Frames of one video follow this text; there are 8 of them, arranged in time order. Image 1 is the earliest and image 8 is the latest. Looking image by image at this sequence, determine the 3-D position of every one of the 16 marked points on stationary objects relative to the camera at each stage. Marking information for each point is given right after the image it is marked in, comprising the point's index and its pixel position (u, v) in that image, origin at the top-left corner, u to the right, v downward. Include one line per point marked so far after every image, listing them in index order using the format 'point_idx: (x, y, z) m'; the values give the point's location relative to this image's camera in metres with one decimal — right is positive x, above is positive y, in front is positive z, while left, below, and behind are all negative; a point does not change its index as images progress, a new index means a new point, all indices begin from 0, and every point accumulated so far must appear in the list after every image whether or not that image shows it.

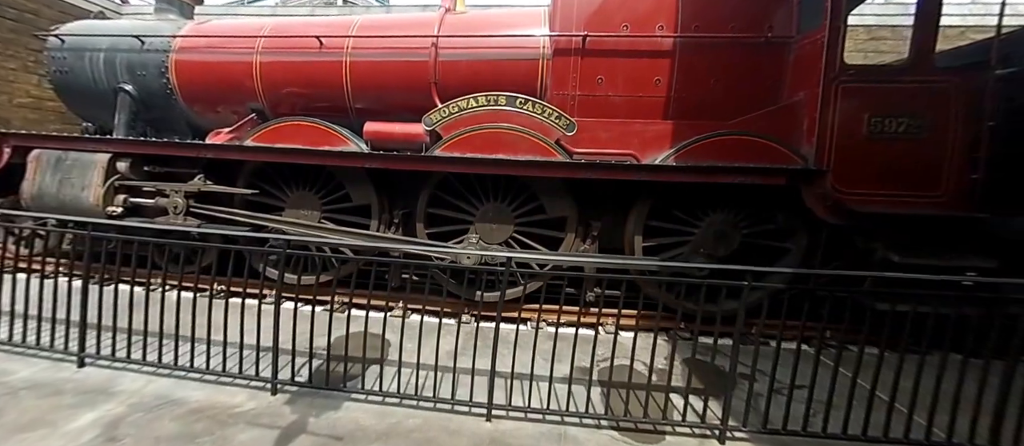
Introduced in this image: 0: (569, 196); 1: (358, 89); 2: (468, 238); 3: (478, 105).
0: (+0.5, +0.2, +2.9) m
1: (-1.3, +1.2, +3.2) m
2: (-0.4, -0.1, +2.9) m
3: (-0.3, +0.9, +2.8) m
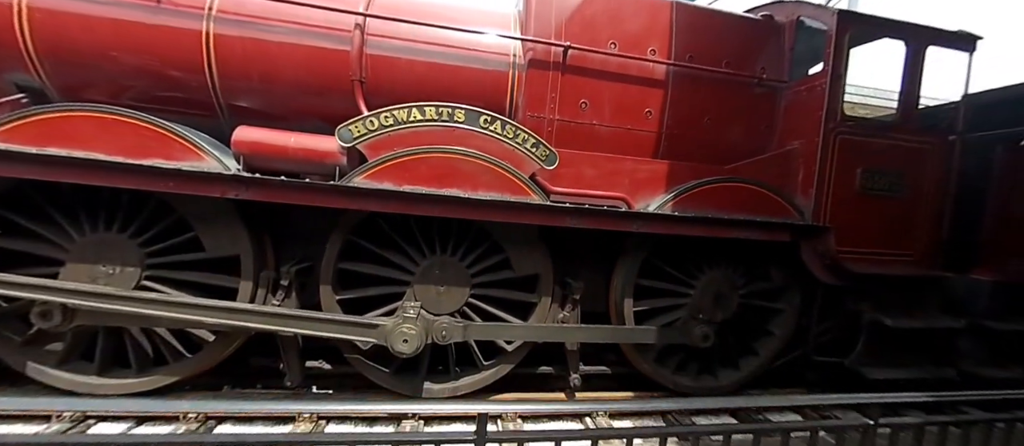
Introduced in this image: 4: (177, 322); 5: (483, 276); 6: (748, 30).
0: (+0.2, -0.2, +2.2) m
1: (-1.6, +0.8, +2.1) m
2: (-0.6, -0.5, +2.0) m
3: (-0.5, +0.6, +2.0) m
4: (-1.6, -0.5, +1.8) m
5: (-0.2, -0.3, +2.2) m
6: (+1.7, +1.4, +2.6) m
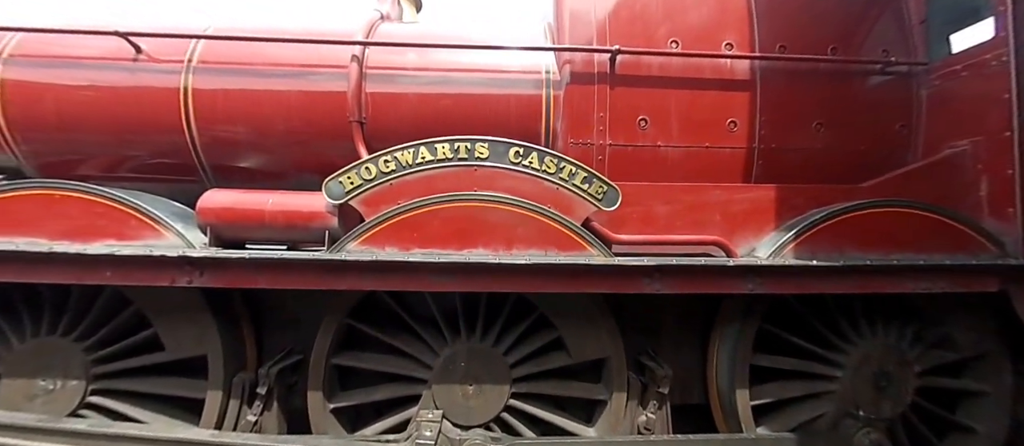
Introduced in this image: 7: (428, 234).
0: (+0.4, -0.4, +1.6) m
1: (-1.4, +0.4, +1.8) m
2: (-0.4, -0.8, +1.4) m
3: (-0.3, +0.3, +1.5) m
4: (-1.4, -0.9, +1.4) m
5: (+0.1, -0.6, +1.5) m
6: (+1.8, +1.2, +1.9) m
7: (-0.3, 0.0, +1.4) m
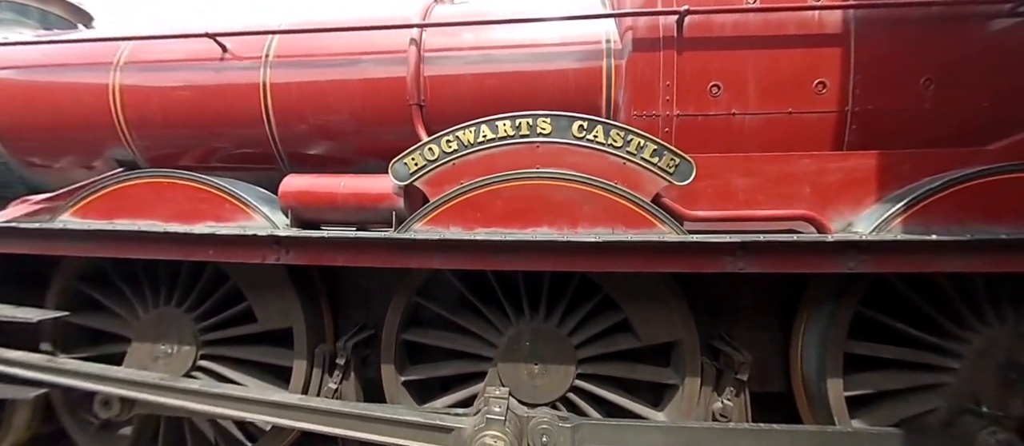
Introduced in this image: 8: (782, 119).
0: (+0.7, -0.3, +1.5) m
1: (-1.2, +0.5, +1.9) m
2: (-0.1, -0.7, +1.4) m
3: (-0.1, +0.3, +1.5) m
4: (-1.2, -0.8, +1.6) m
5: (+0.3, -0.5, +1.5) m
6: (+2.1, +1.3, +1.6) m
7: (-0.1, 0.0, +1.4) m
8: (+1.2, +0.5, +1.6) m
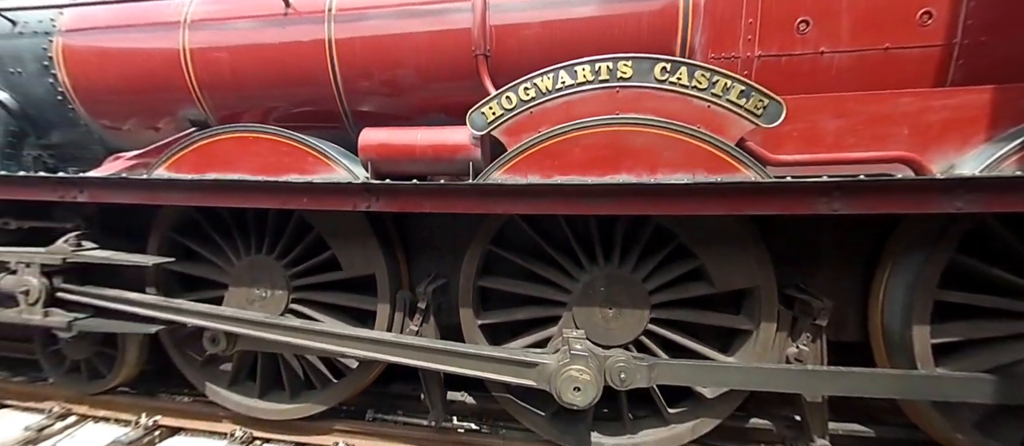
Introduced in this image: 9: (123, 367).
0: (+1.0, -0.1, +1.5) m
1: (-0.8, +0.7, +1.9) m
2: (+0.2, -0.5, +1.5) m
3: (+0.2, +0.6, +1.4) m
4: (-0.8, -0.6, +1.7) m
5: (+0.7, -0.3, +1.5) m
6: (+2.4, +1.5, +1.4) m
7: (+0.2, +0.3, +1.4) m
8: (+1.5, +0.7, +1.5) m
9: (-2.1, -0.8, +2.0) m
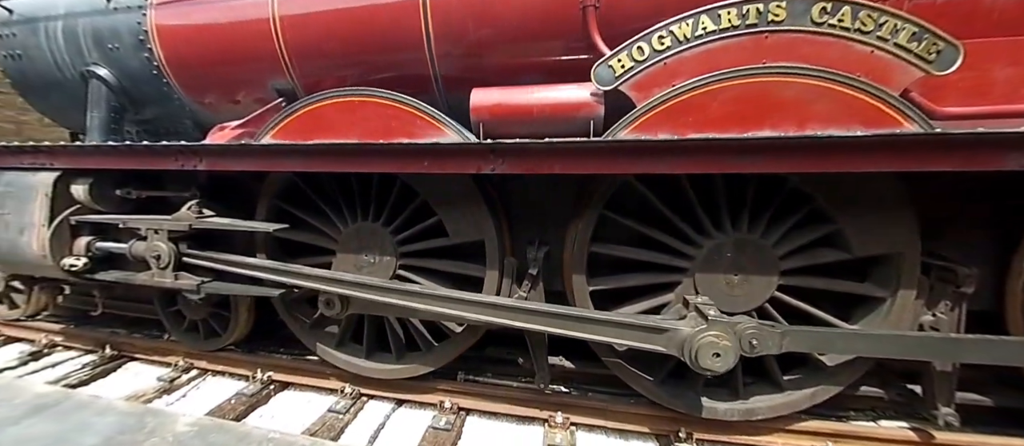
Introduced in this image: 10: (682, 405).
0: (+1.5, 0.0, +1.4) m
1: (-0.3, +0.9, +1.9) m
2: (+0.7, -0.3, +1.5) m
3: (+0.7, +0.7, +1.3) m
4: (-0.3, -0.4, +1.7) m
5: (+1.1, -0.1, +1.5) m
6: (+2.8, +1.7, +1.1) m
7: (+0.7, +0.4, +1.3) m
8: (+2.0, +0.8, +1.3) m
9: (-1.6, -0.6, +2.1) m
10: (+0.8, -0.8, +1.7) m
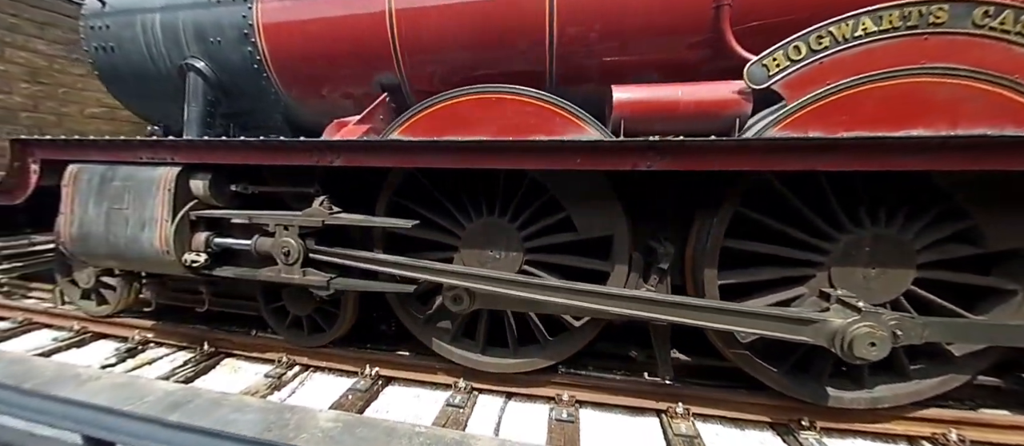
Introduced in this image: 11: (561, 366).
0: (+2.1, +0.1, +1.4) m
1: (+0.3, +0.9, +1.9) m
2: (+1.3, -0.3, +1.5) m
3: (+1.3, +0.7, +1.4) m
4: (+0.3, -0.4, +1.8) m
5: (+1.8, -0.1, +1.5) m
6: (+3.5, +1.7, +1.2) m
7: (+1.3, +0.4, +1.4) m
8: (+2.6, +0.8, +1.4) m
9: (-1.0, -0.6, +2.1) m
10: (+1.4, -0.8, +1.7) m
11: (+0.3, -0.8, +2.1) m
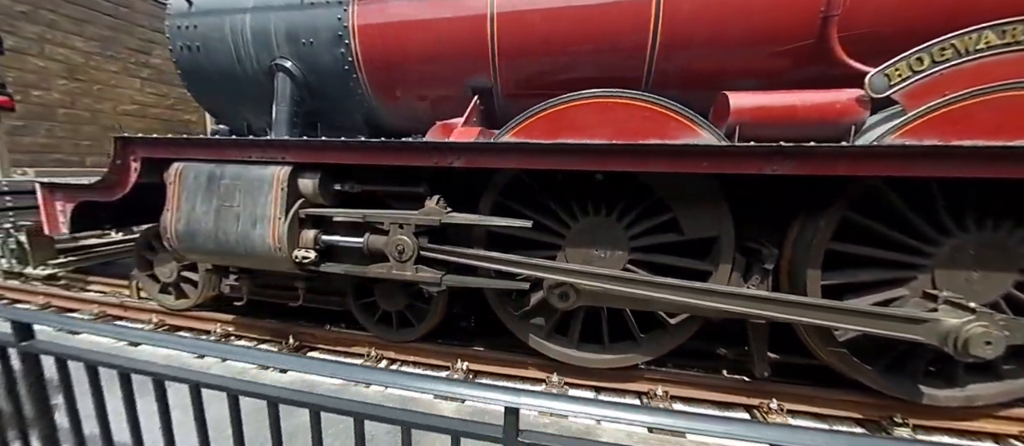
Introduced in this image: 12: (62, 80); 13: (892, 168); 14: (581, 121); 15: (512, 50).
0: (+2.6, 0.0, +1.5) m
1: (+0.8, +0.9, +1.9) m
2: (+1.8, -0.3, +1.6) m
3: (+1.9, +0.7, +1.4) m
4: (+0.8, -0.4, +1.8) m
5: (+2.3, -0.1, +1.6) m
6: (+4.0, +1.6, +1.2) m
7: (+1.9, +0.4, +1.5) m
8: (+3.1, +0.8, +1.4) m
9: (-0.5, -0.6, +2.2) m
10: (+1.9, -0.8, +1.8) m
11: (+0.8, -0.8, +2.2) m
12: (-6.4, +2.0, +5.2) m
13: (+1.5, +0.2, +1.5) m
14: (+0.3, +0.5, +1.8) m
15: (0.0, +1.0, +2.1) m
